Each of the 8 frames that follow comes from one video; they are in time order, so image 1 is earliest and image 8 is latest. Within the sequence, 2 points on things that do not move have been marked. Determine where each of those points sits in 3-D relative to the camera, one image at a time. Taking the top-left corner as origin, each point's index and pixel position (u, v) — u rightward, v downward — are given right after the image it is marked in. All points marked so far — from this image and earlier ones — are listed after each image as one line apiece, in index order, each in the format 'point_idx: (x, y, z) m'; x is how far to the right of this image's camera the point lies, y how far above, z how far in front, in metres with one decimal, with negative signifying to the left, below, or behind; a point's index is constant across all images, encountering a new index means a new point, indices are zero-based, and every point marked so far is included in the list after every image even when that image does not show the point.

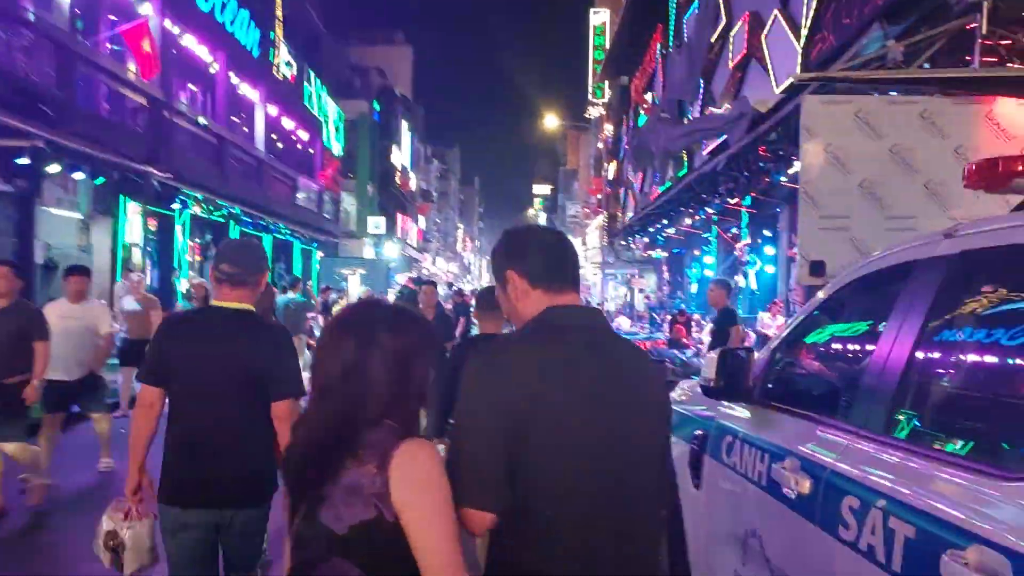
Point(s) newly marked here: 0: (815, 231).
0: (+2.7, +0.5, +7.0) m
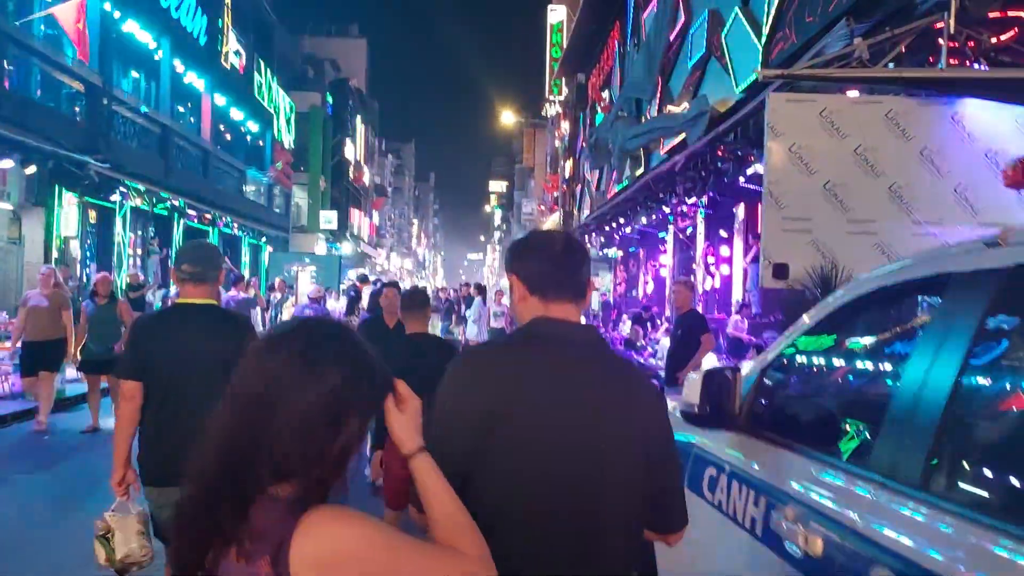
0: (+2.3, +0.5, +6.9) m
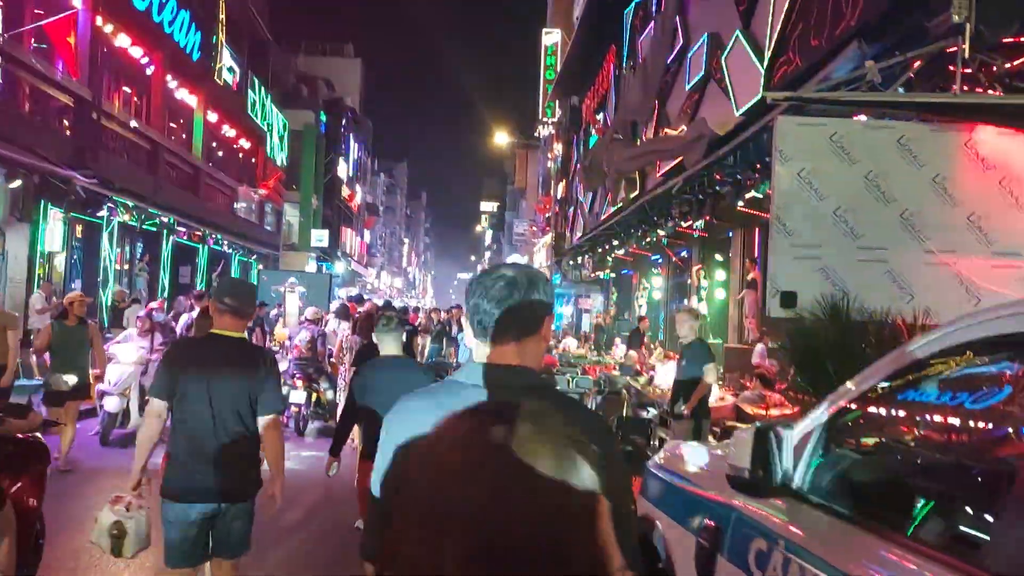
0: (+2.3, +0.2, +6.7) m
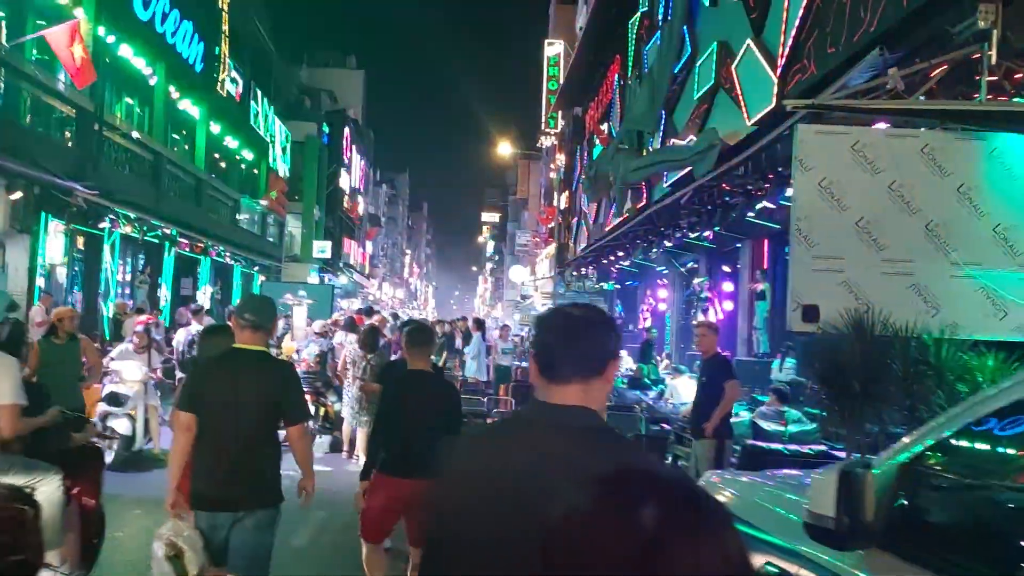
0: (+2.4, +0.1, +6.5) m
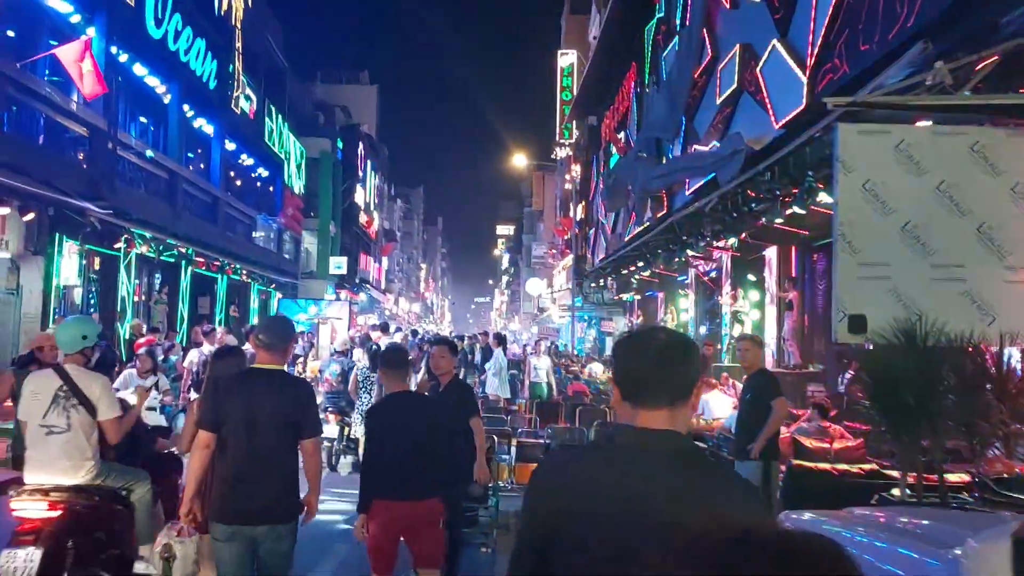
0: (+2.6, +0.1, +6.1) m
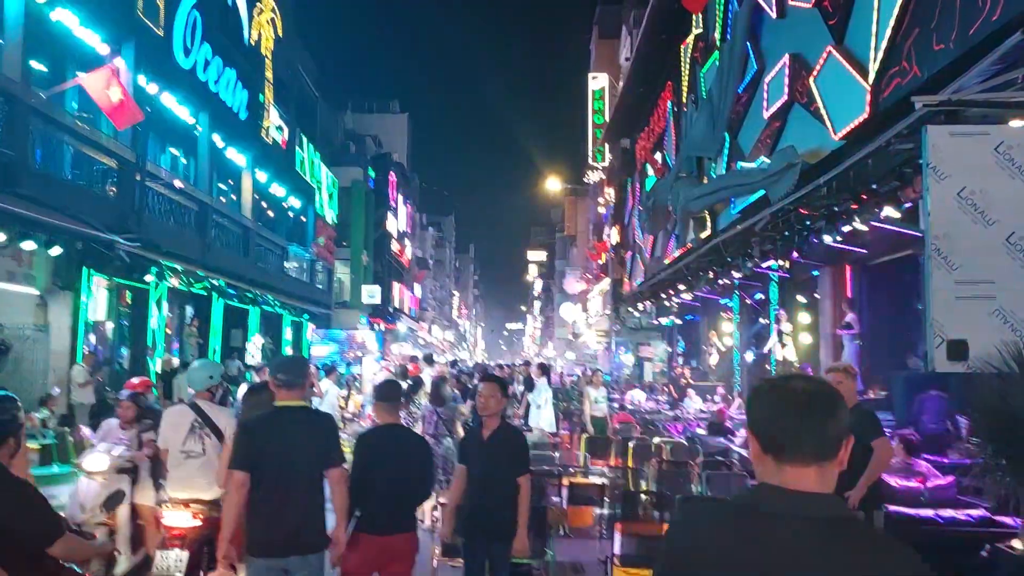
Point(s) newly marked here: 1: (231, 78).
0: (+2.9, -0.1, +5.4) m
1: (-6.4, +4.8, +18.4) m
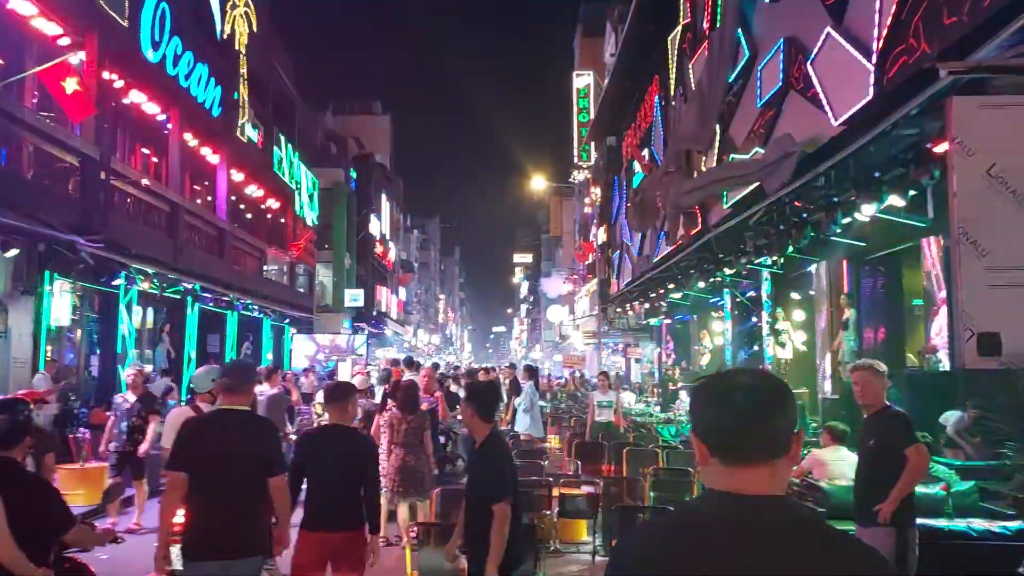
0: (+2.8, 0.0, +4.9) m
1: (-6.8, +4.7, +17.7) m
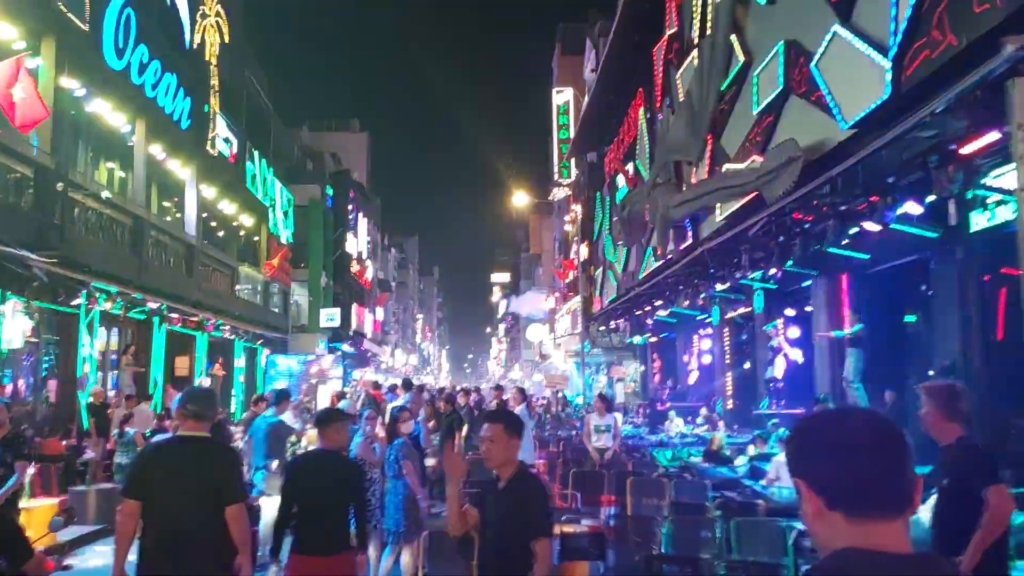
0: (+2.9, -0.1, +4.3) m
1: (-7.2, +4.3, +16.9) m
